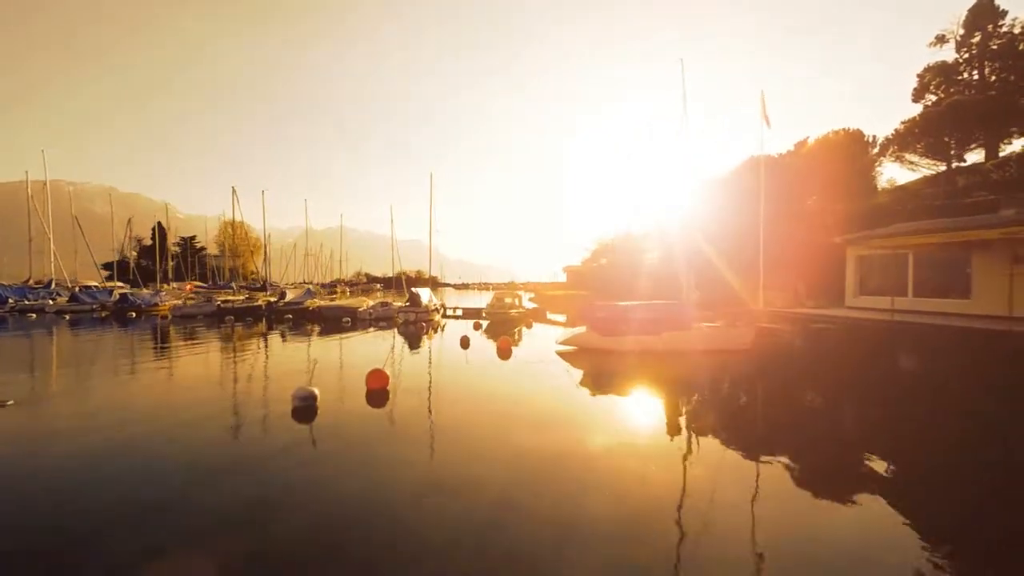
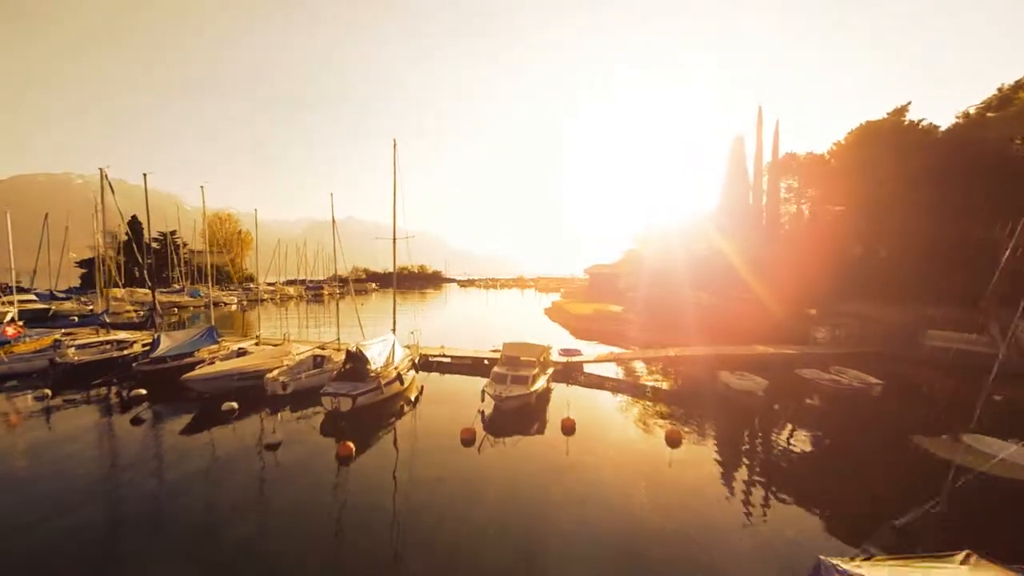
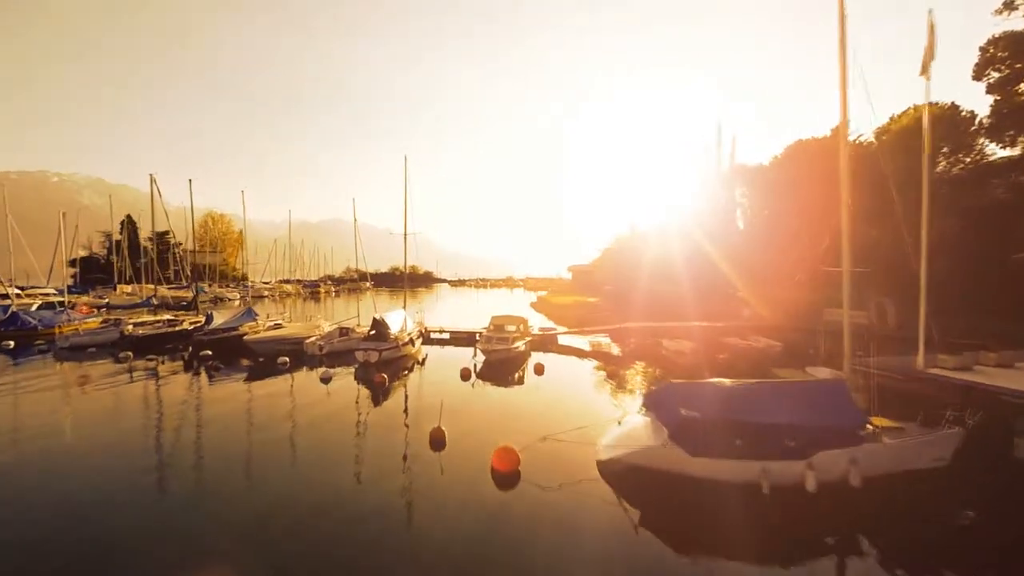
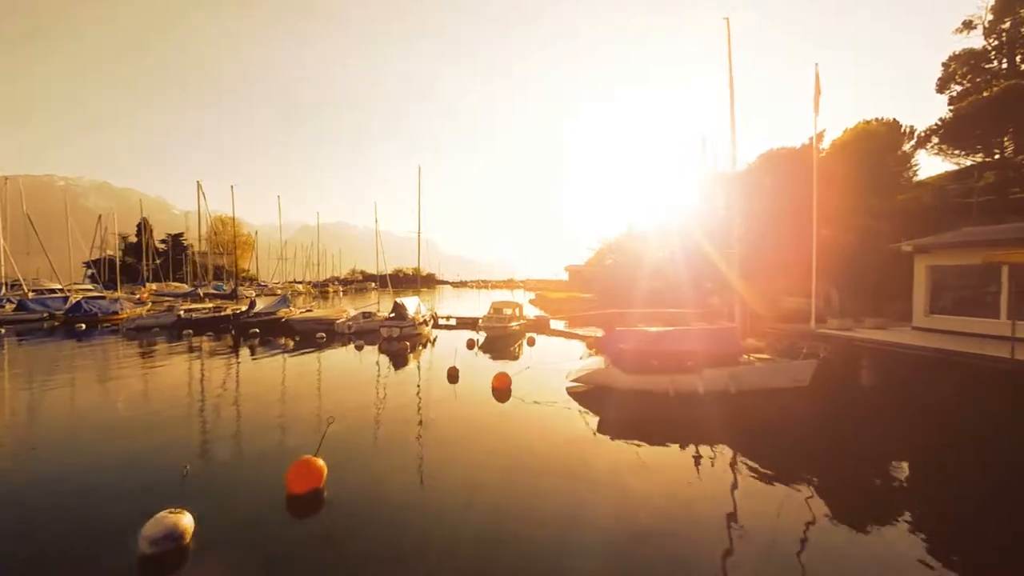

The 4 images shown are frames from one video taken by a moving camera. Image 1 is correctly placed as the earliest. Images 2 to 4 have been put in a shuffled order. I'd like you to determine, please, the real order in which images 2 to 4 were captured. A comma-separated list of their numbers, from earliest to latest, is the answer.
4, 3, 2
